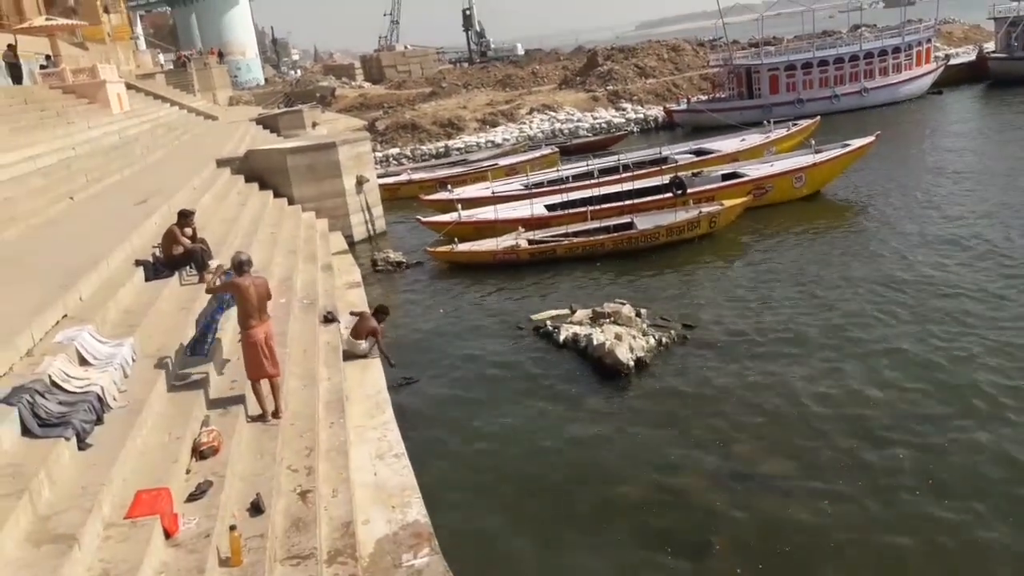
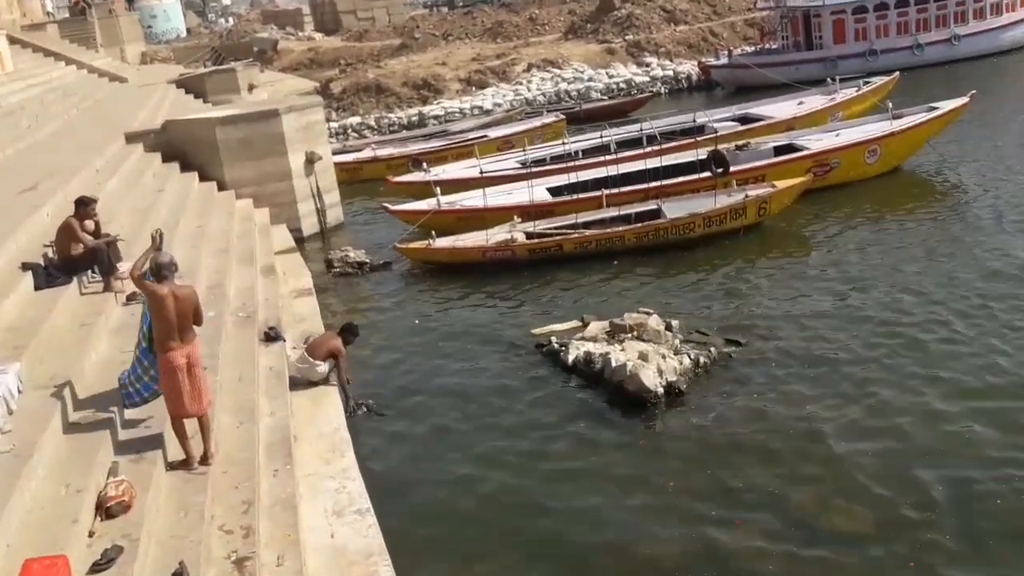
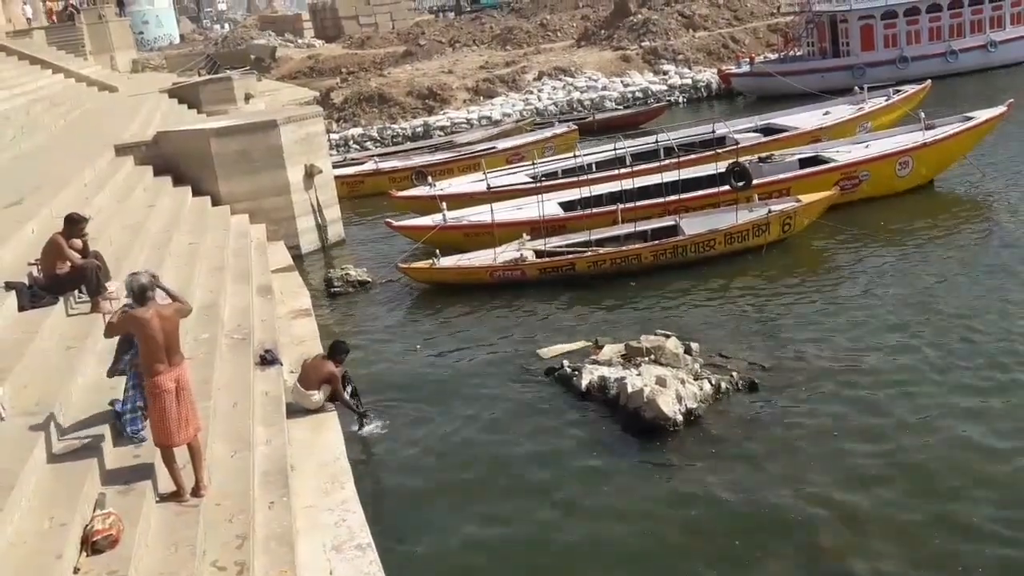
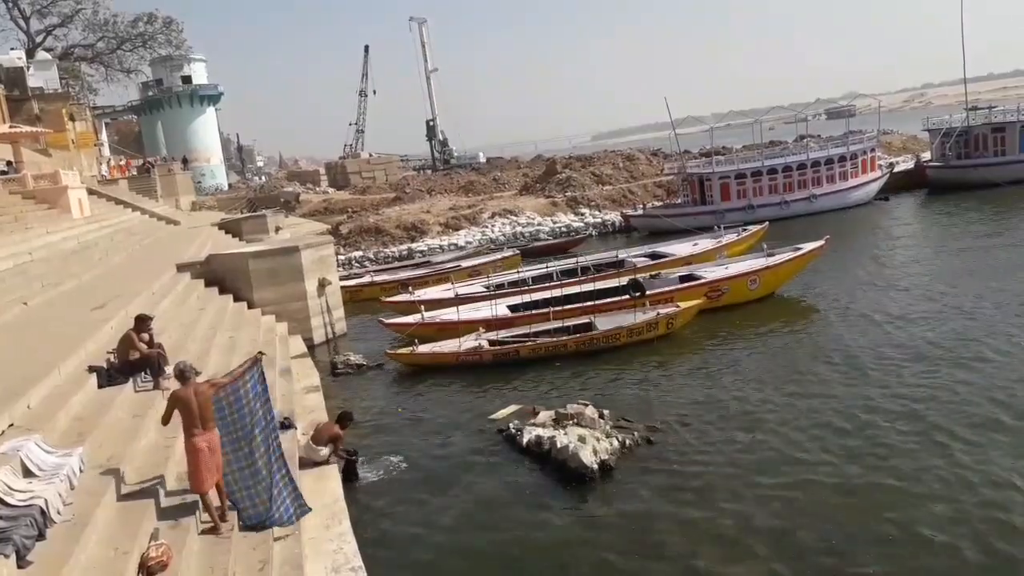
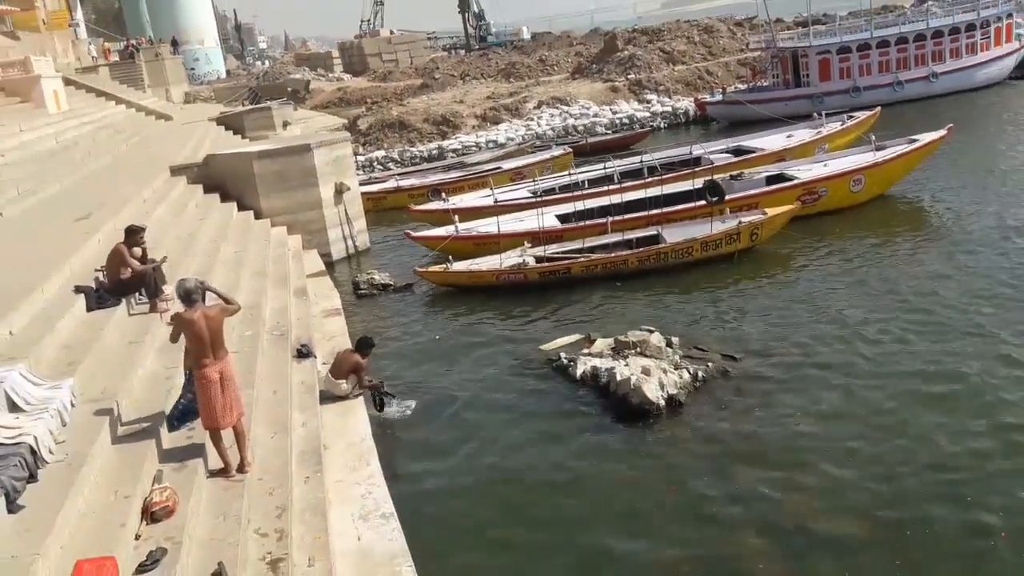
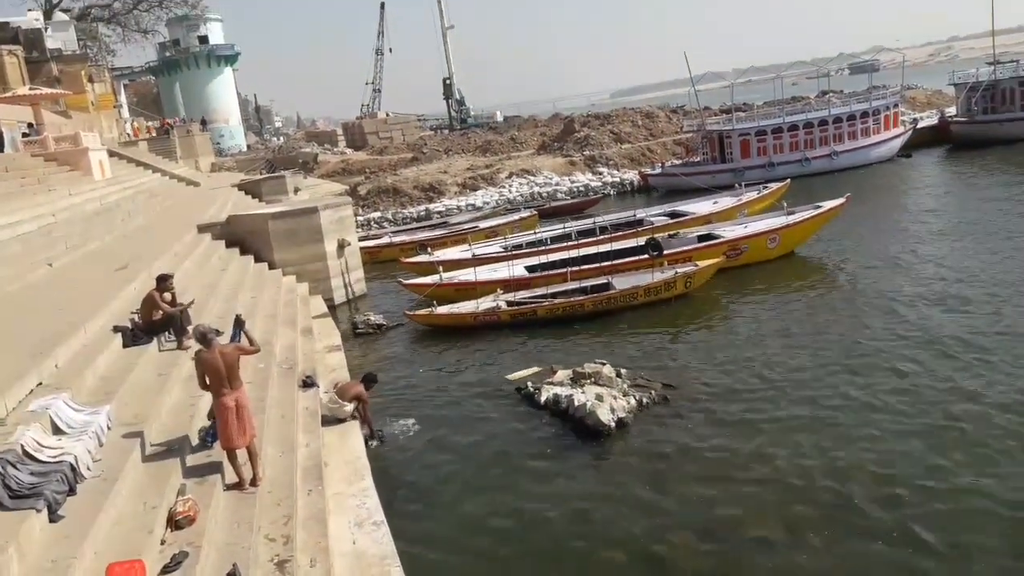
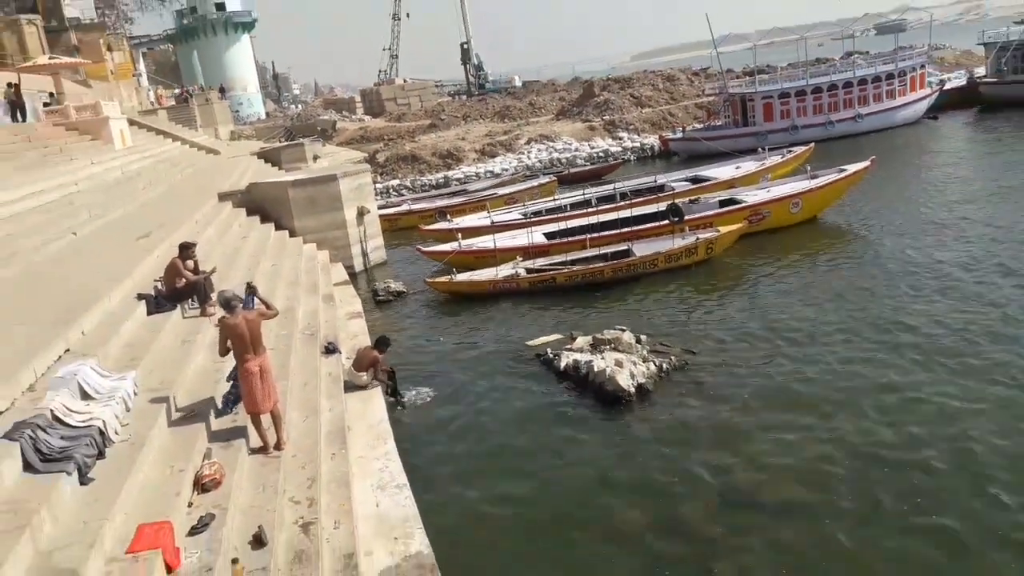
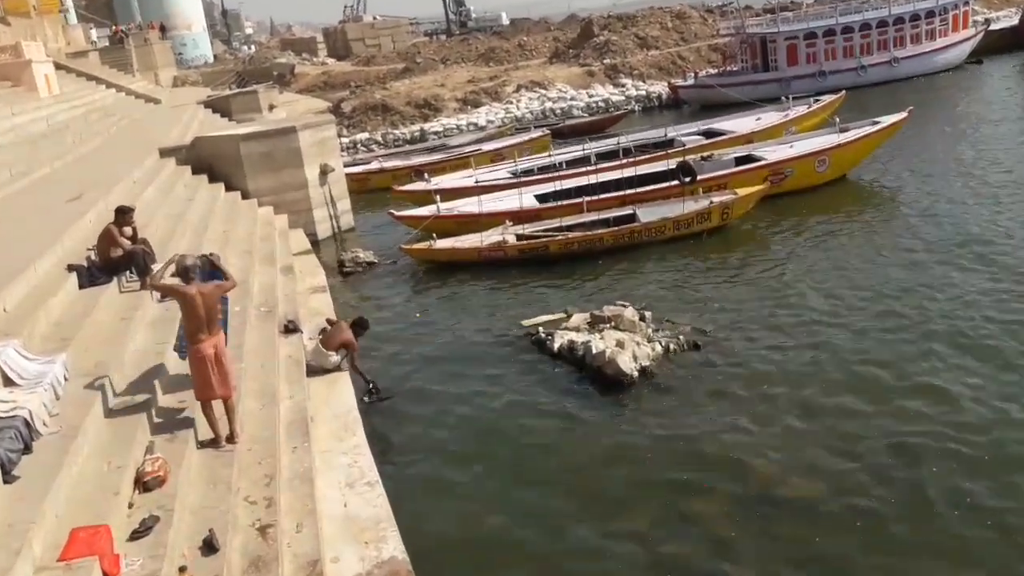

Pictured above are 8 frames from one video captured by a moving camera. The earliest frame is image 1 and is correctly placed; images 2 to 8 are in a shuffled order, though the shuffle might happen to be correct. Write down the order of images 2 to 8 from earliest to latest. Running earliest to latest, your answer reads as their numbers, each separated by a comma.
8, 2, 3, 5, 7, 6, 4
